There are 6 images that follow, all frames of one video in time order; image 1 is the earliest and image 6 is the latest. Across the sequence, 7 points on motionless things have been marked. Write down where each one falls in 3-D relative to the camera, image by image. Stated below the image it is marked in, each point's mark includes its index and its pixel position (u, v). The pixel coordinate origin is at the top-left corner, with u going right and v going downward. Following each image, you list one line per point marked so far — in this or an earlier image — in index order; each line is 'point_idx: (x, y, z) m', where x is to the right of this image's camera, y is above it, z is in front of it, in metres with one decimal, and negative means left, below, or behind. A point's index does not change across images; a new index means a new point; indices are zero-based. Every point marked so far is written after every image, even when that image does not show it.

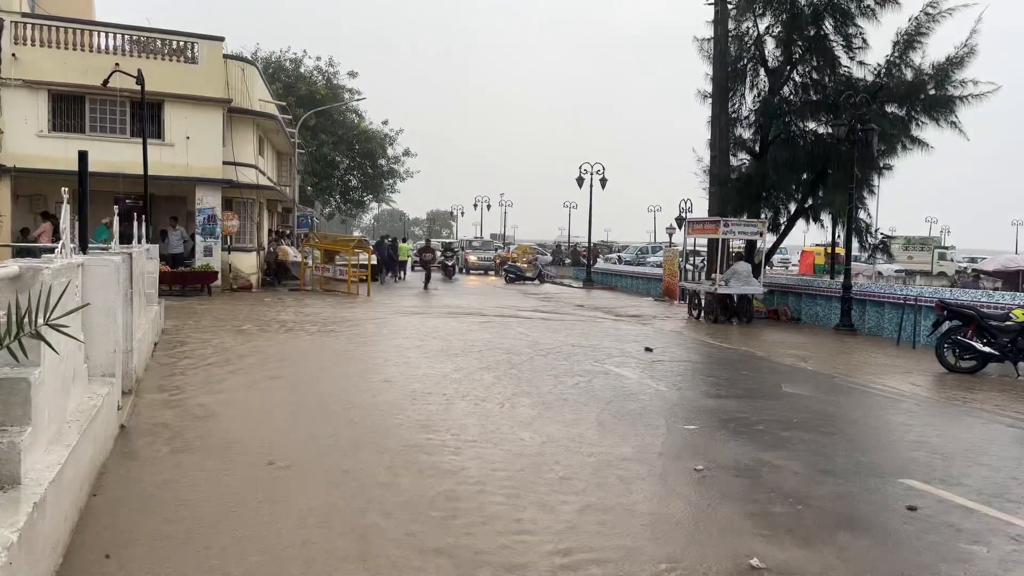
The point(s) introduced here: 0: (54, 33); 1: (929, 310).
0: (-12.1, +6.8, +18.8) m
1: (+7.2, -0.4, +12.4) m
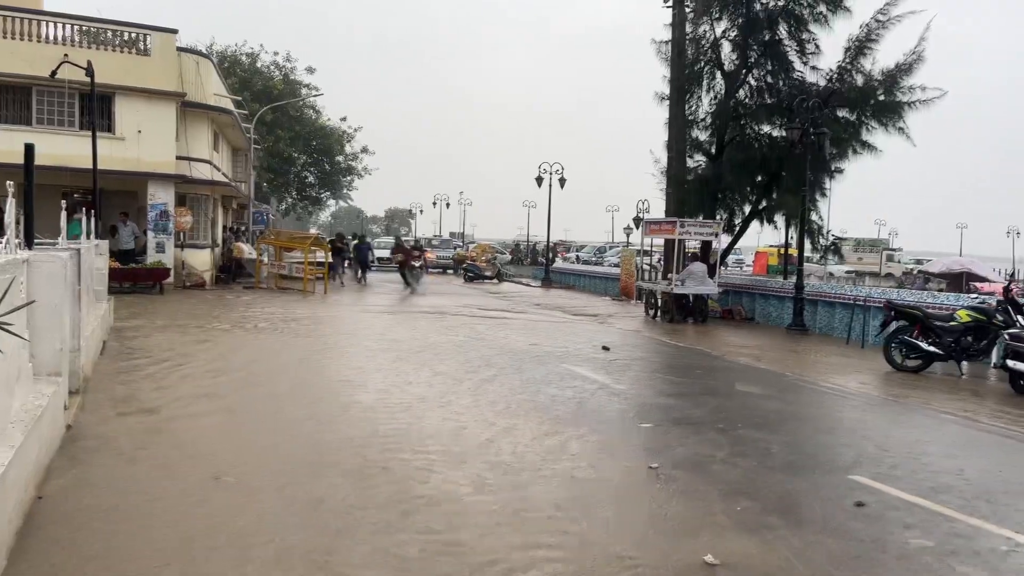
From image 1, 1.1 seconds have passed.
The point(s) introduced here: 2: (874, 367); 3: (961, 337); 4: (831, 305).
0: (-13.1, +6.9, +18.2) m
1: (+6.5, -0.4, +12.7) m
2: (+6.1, -1.3, +12.0) m
3: (+7.1, -0.8, +11.4) m
4: (+6.2, -0.3, +14.0) m
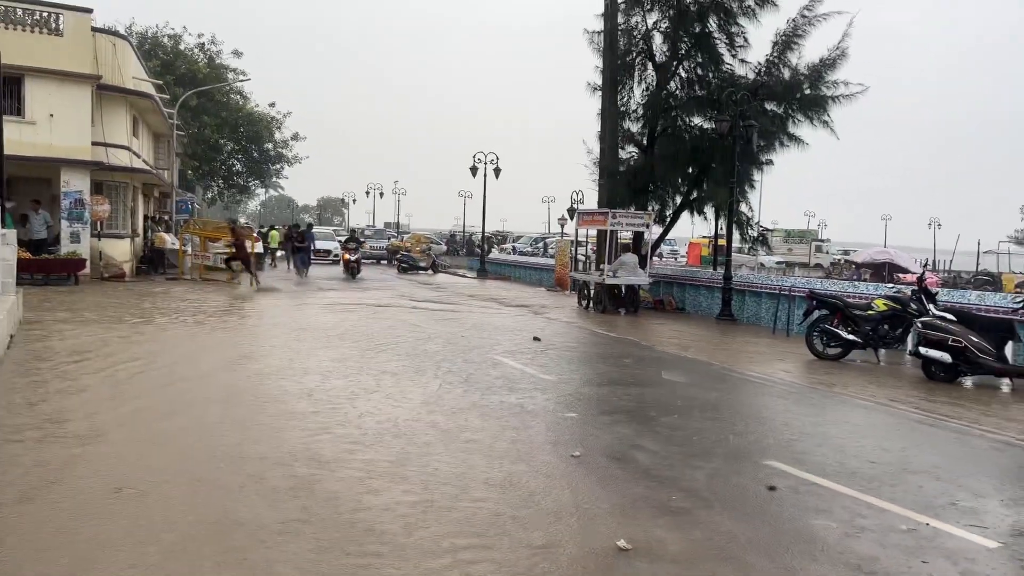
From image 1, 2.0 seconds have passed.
0: (-14.6, +7.1, +17.1) m
1: (+5.3, -0.2, +13.0) m
2: (+4.9, -1.2, +12.3) m
3: (+6.0, -0.6, +11.7) m
4: (+4.9, -0.1, +14.2) m
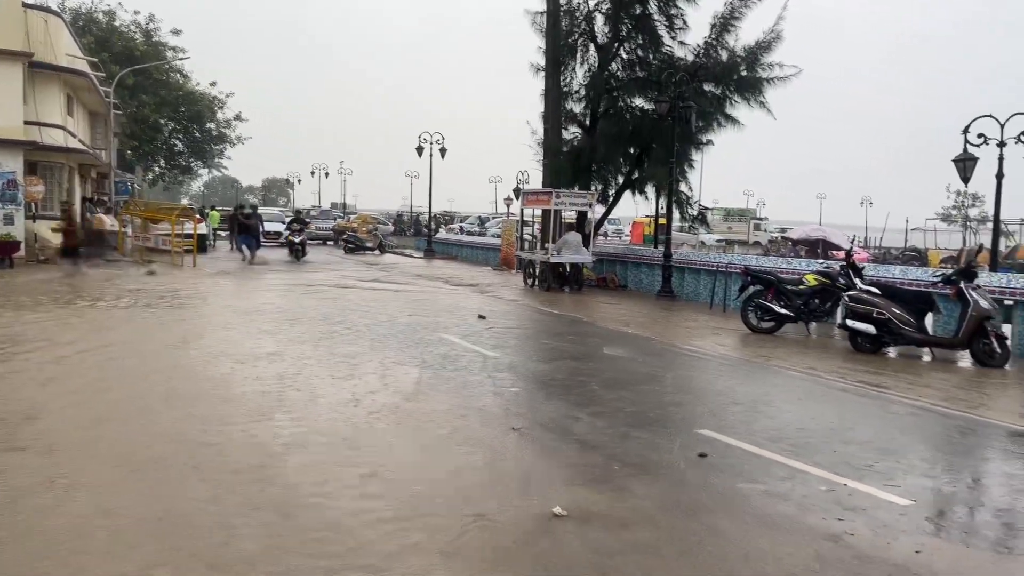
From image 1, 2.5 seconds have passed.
0: (-15.8, +7.4, +16.3) m
1: (+4.3, +0.2, +13.4) m
2: (+4.0, -0.7, +12.7) m
3: (+5.1, -0.2, +12.2) m
4: (+3.9, +0.3, +14.7) m
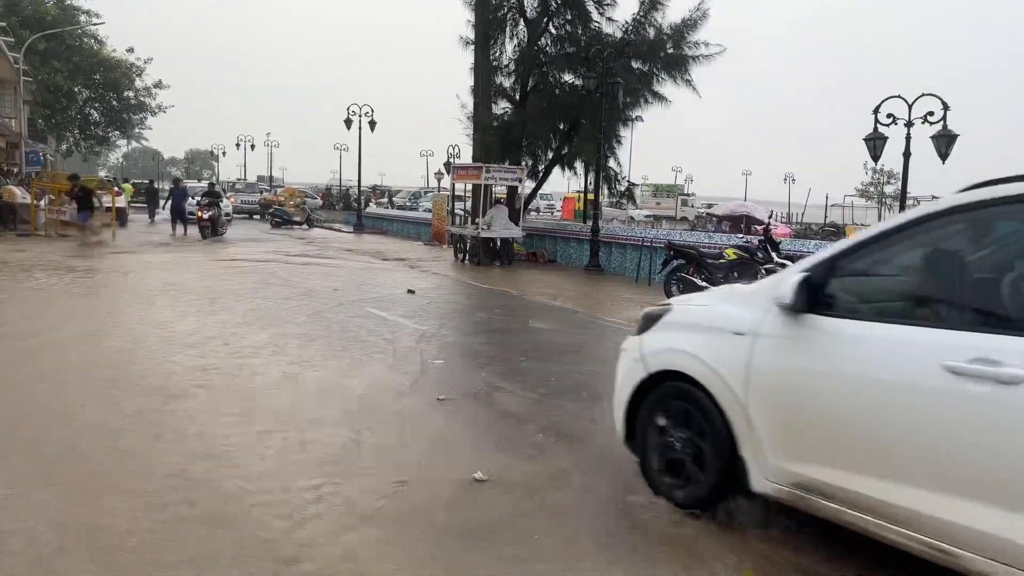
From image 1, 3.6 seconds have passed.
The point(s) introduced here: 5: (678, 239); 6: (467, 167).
0: (-17.3, +7.9, +15.0) m
1: (+3.0, +0.7, +13.8) m
2: (+2.7, -0.3, +13.1) m
3: (+3.9, +0.3, +12.6) m
4: (+2.5, +0.9, +15.0) m
5: (+3.2, +0.9, +13.4) m
6: (-0.8, +2.4, +14.6) m
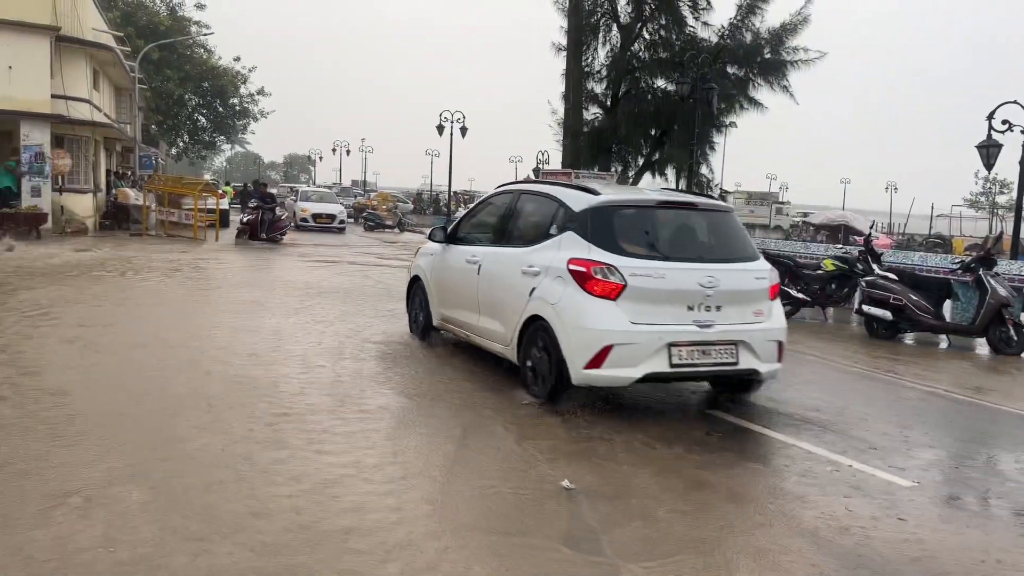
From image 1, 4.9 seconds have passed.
0: (-15.3, +8.1, +16.5) m
1: (+4.6, +0.5, +13.4) m
2: (+4.3, -0.5, +12.8) m
3: (+5.4, +0.1, +12.2) m
4: (+4.2, +0.7, +14.7) m
5: (+4.8, +0.7, +13.0) m
6: (+1.0, +2.3, +14.6) m
